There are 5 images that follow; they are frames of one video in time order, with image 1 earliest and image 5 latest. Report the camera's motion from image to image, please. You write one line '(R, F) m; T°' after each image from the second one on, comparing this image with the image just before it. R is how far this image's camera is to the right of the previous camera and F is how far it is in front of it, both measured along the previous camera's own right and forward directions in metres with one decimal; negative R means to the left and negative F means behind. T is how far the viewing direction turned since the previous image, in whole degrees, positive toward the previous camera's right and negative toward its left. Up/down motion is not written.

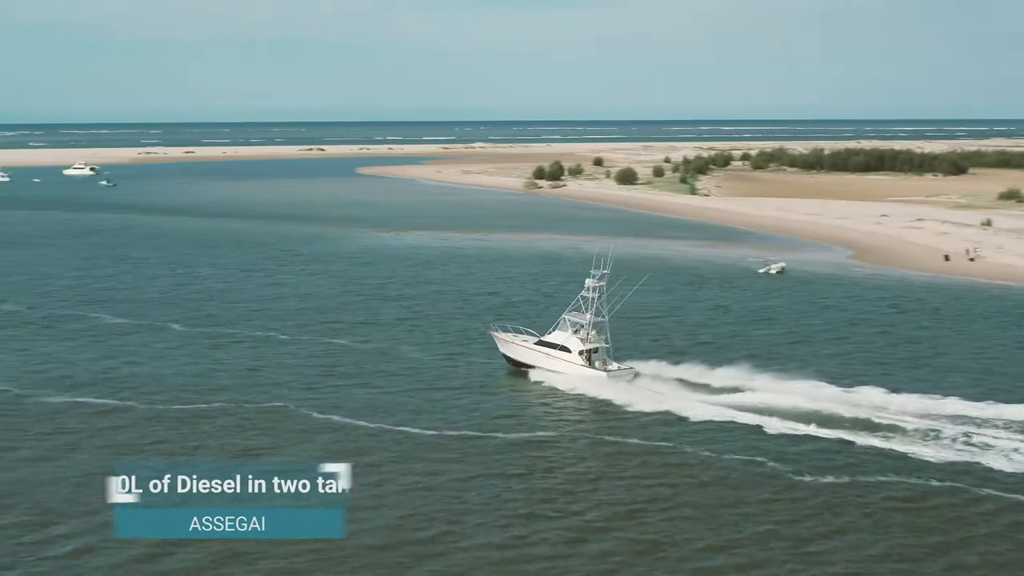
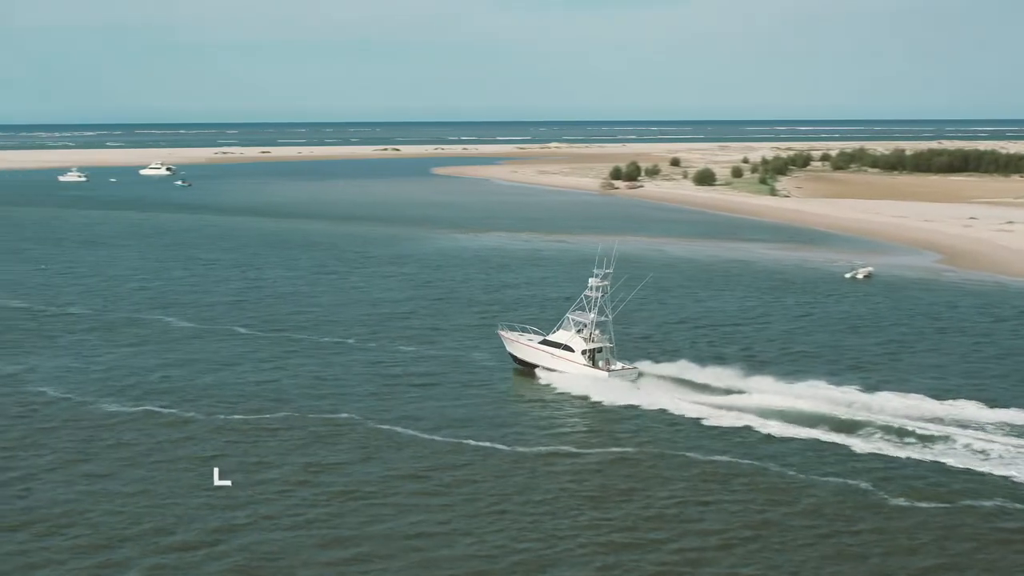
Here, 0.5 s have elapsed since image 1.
(-0.1, +1.6) m; -3°
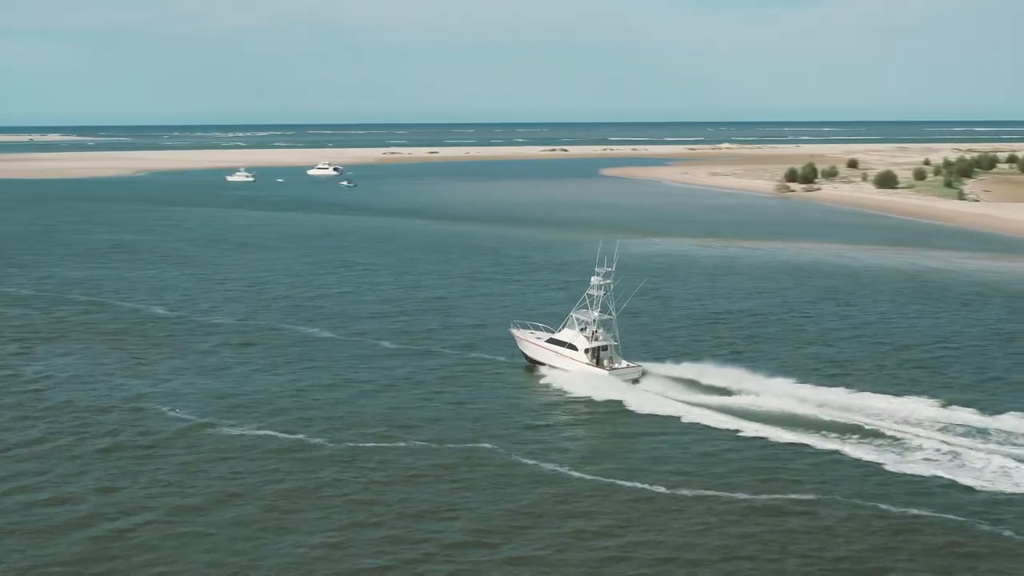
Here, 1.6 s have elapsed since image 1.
(0.0, +3.8) m; -6°
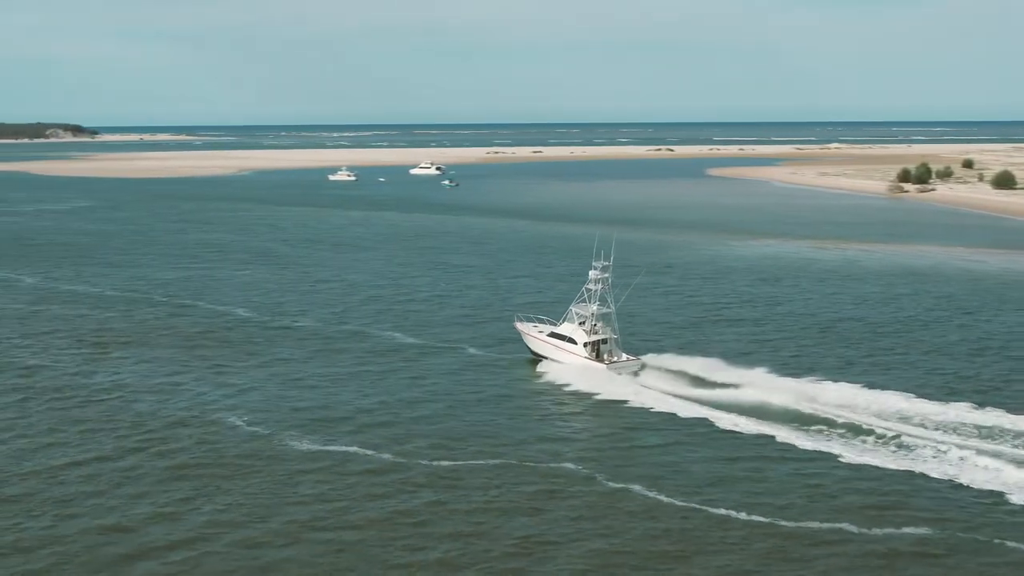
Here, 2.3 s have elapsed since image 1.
(+0.3, +2.5) m; -4°
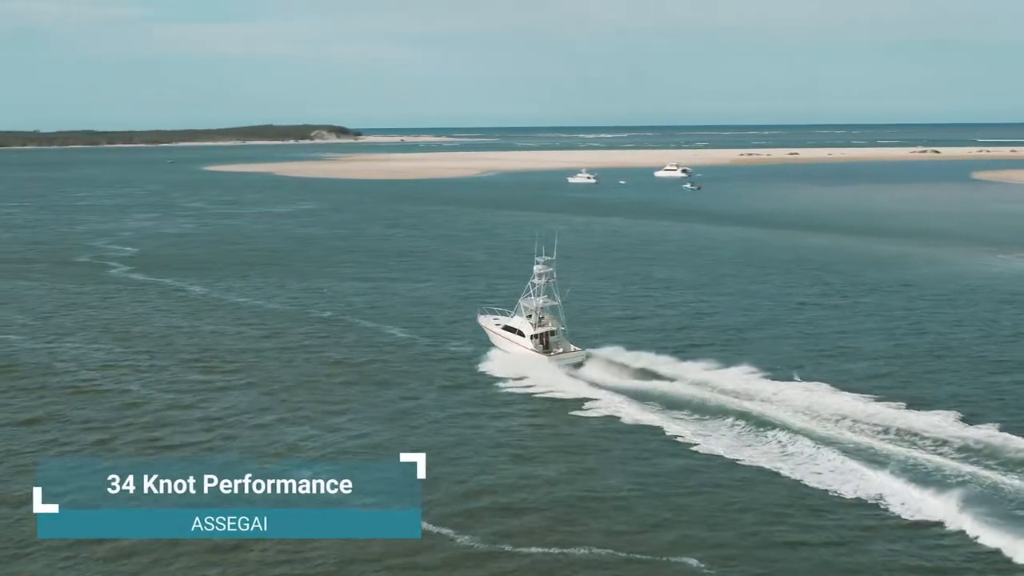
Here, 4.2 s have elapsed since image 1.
(+1.8, +6.7) m; -9°
